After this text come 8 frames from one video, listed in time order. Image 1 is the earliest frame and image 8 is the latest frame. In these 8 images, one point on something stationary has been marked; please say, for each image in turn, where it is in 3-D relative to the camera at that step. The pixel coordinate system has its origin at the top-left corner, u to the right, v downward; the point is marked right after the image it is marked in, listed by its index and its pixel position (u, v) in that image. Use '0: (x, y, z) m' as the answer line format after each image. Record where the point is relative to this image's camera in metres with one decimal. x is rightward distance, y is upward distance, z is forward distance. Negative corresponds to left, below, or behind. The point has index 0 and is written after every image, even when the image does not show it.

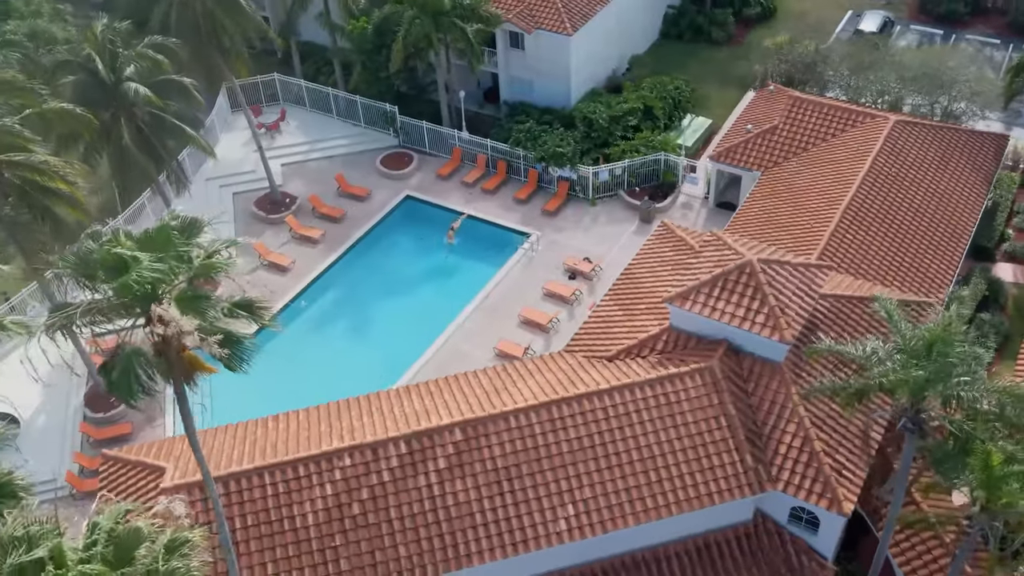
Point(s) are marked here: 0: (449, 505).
0: (-1.2, -4.2, +19.7) m
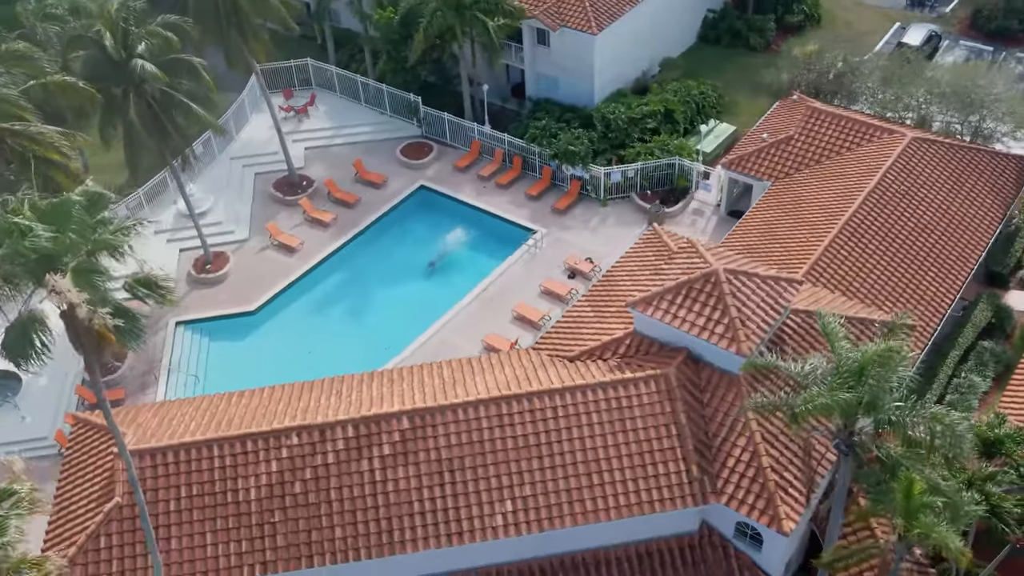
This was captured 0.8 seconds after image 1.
0: (-2.4, -4.0, +19.9) m
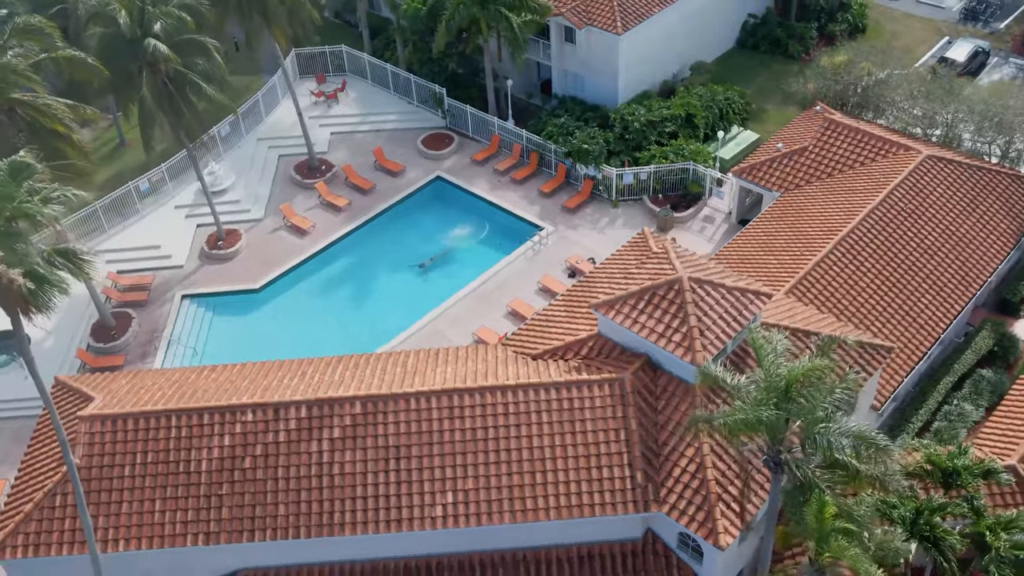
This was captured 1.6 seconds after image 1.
0: (-3.5, -3.7, +20.3) m
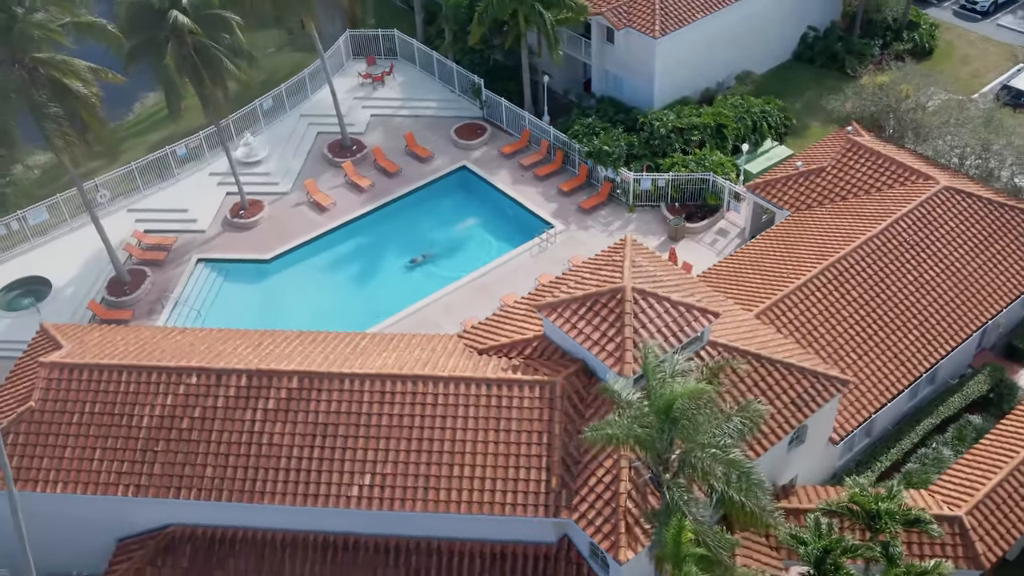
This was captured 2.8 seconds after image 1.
0: (-5.1, -3.2, +21.0) m
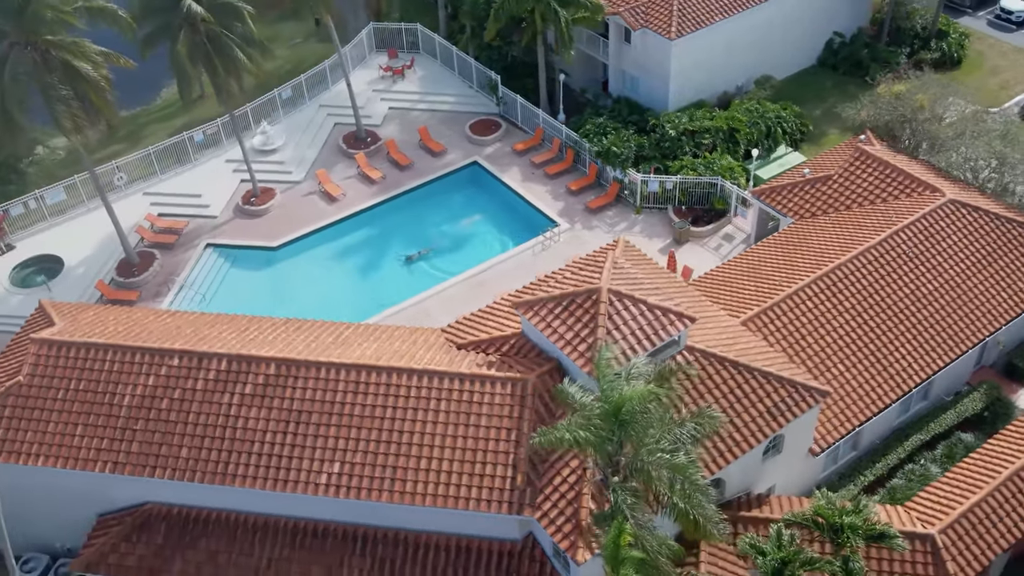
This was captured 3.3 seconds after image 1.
0: (-5.7, -2.9, +21.3) m
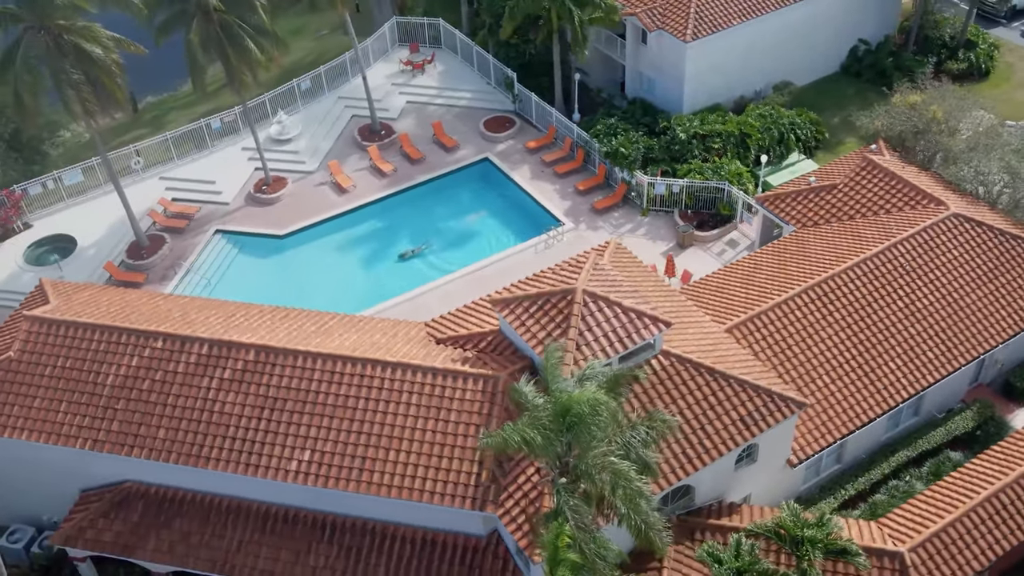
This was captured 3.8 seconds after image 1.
0: (-6.3, -2.6, +21.7) m
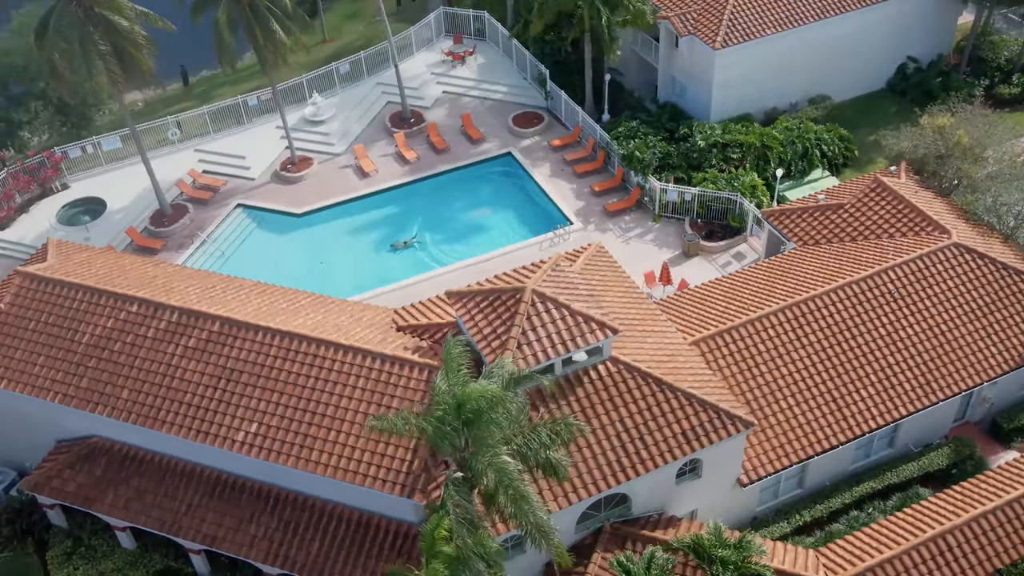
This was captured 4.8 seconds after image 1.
0: (-7.4, -2.0, +22.5) m
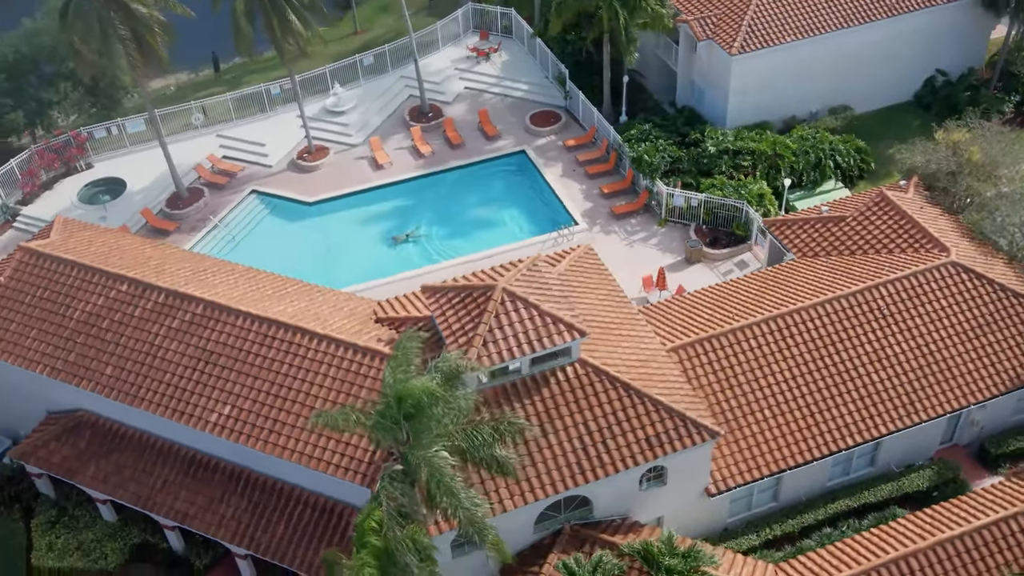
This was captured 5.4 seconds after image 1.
0: (-8.0, -1.5, +23.0) m
